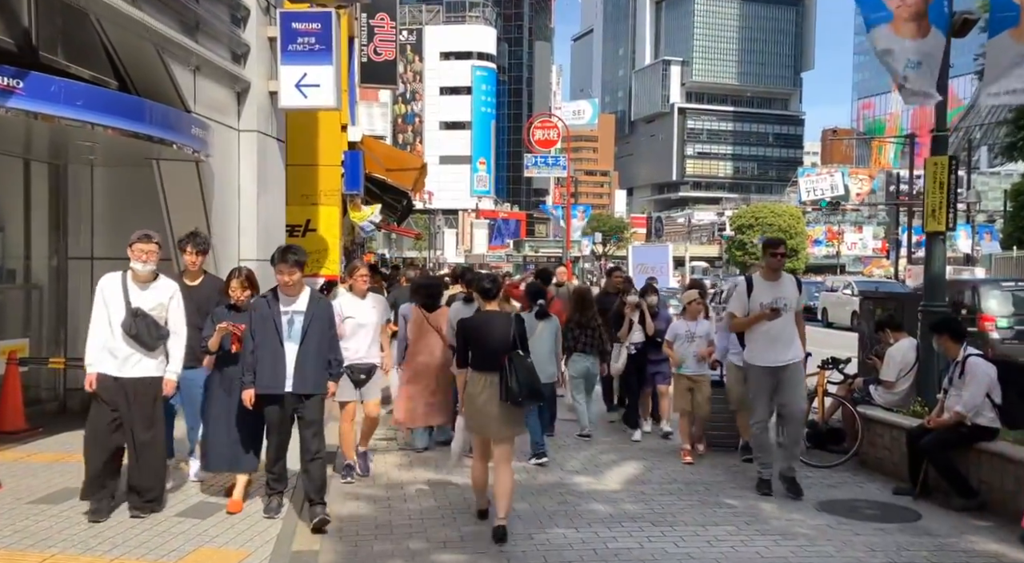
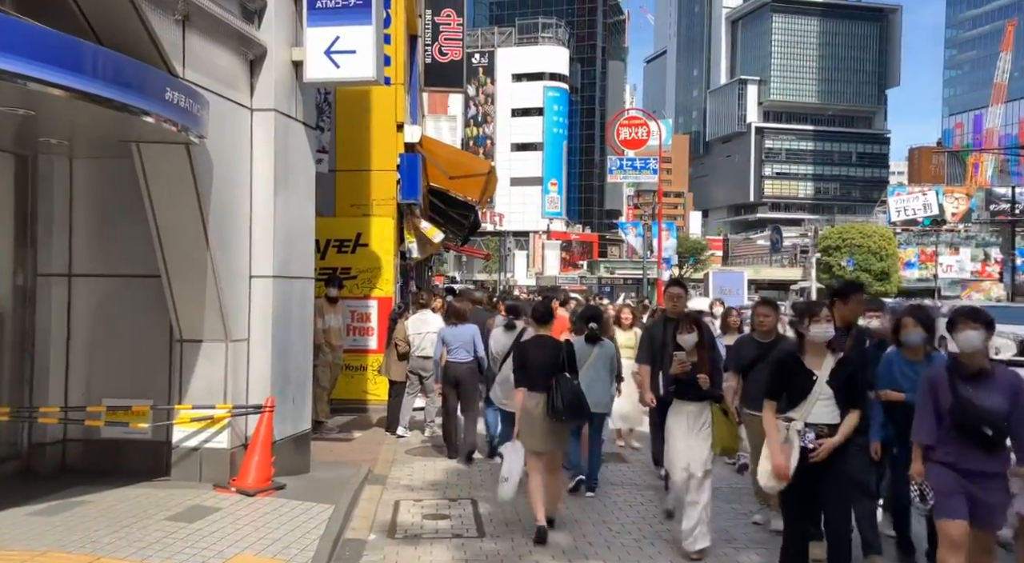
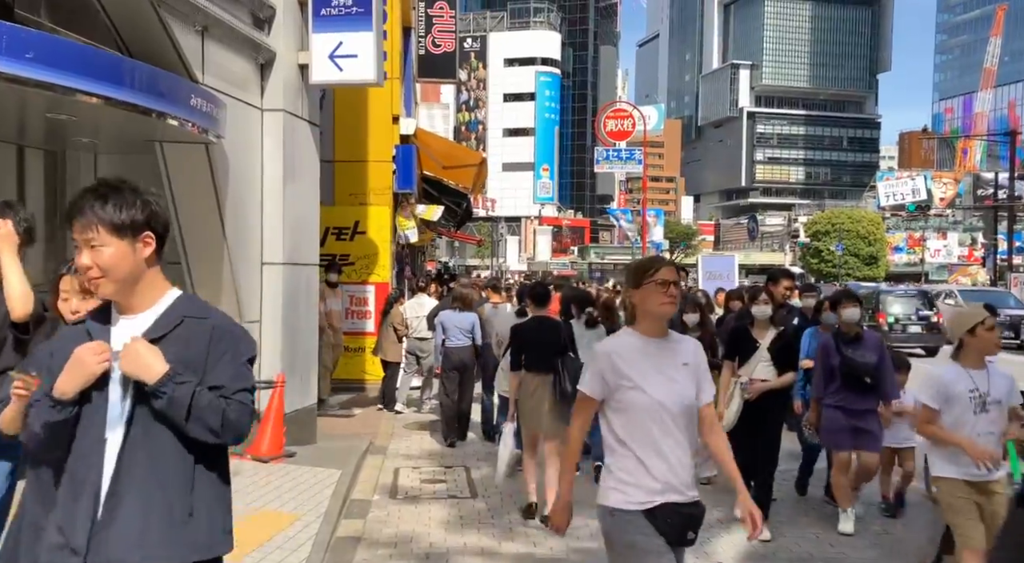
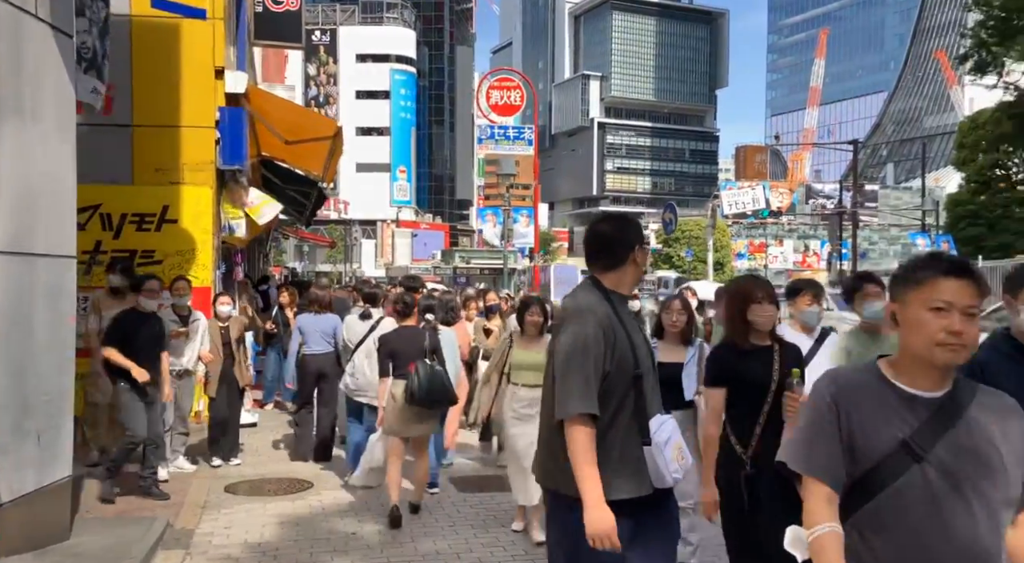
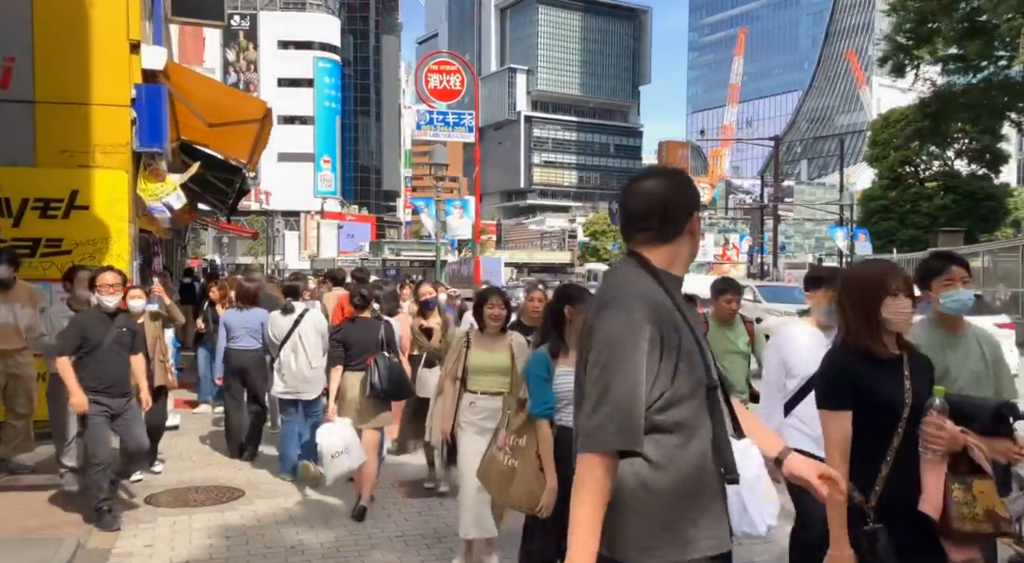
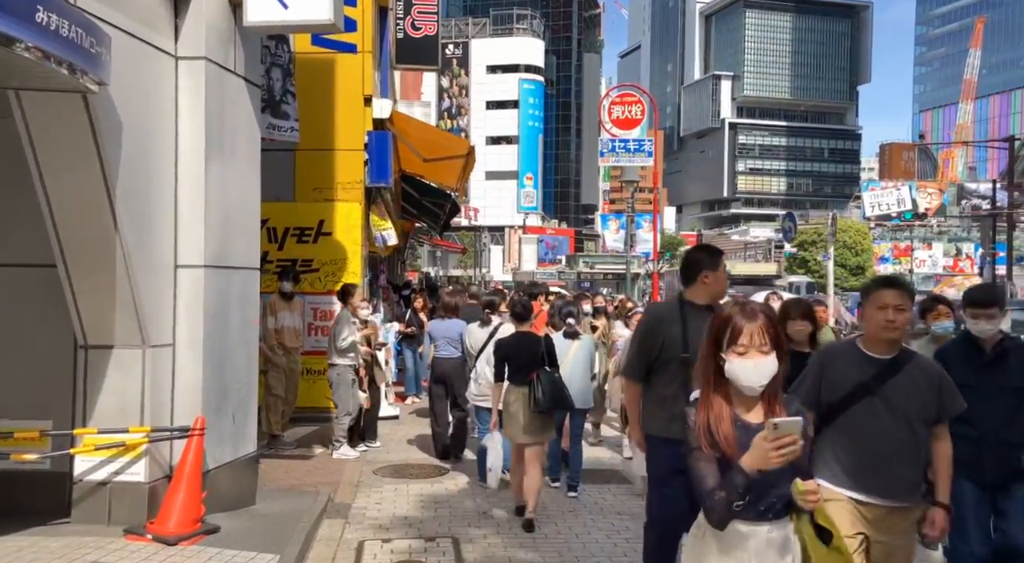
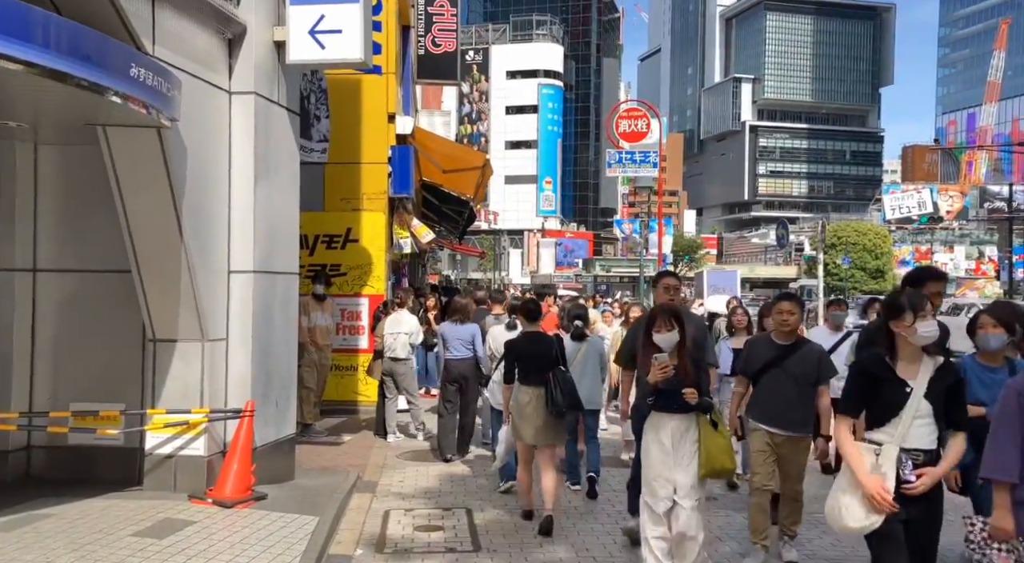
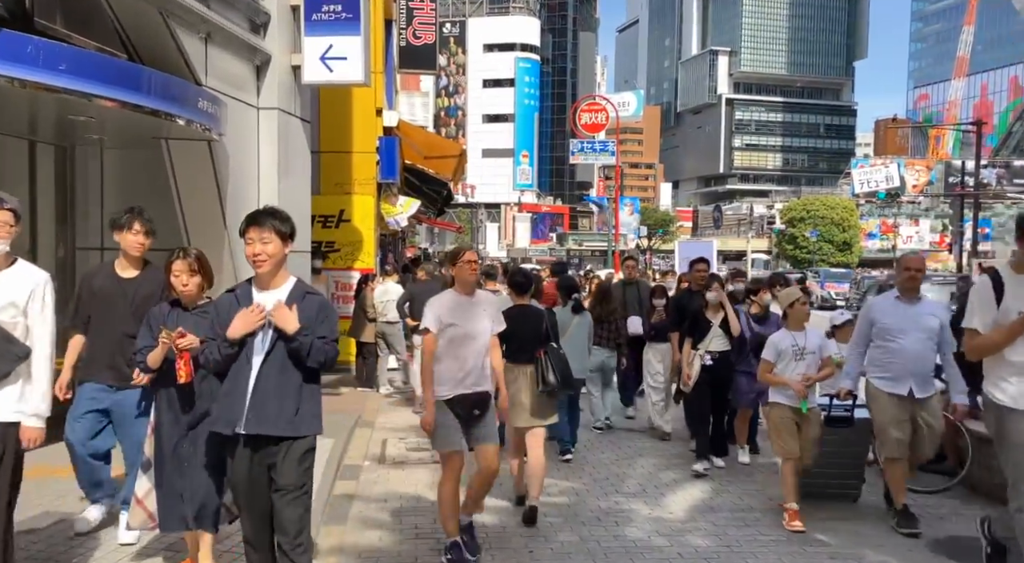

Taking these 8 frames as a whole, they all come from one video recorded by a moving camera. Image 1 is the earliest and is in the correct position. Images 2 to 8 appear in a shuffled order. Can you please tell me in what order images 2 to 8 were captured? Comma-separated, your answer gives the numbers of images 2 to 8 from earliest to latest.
8, 3, 2, 7, 6, 4, 5
